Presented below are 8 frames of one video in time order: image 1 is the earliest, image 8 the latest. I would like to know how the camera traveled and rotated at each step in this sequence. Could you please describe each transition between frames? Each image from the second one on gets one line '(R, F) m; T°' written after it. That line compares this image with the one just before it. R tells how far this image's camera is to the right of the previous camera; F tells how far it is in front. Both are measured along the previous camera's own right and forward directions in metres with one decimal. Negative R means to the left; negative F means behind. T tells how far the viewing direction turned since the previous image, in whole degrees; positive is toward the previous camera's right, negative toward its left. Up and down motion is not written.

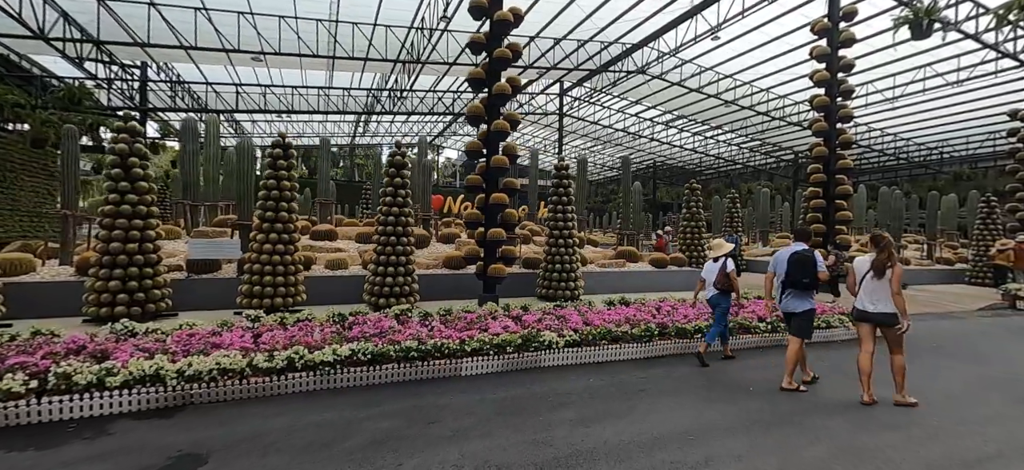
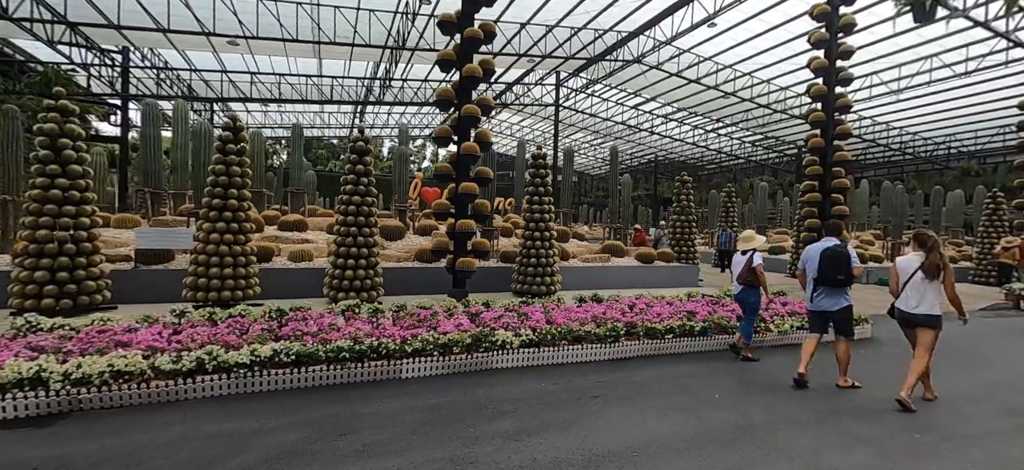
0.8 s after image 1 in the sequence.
(+0.5, +0.4) m; -1°
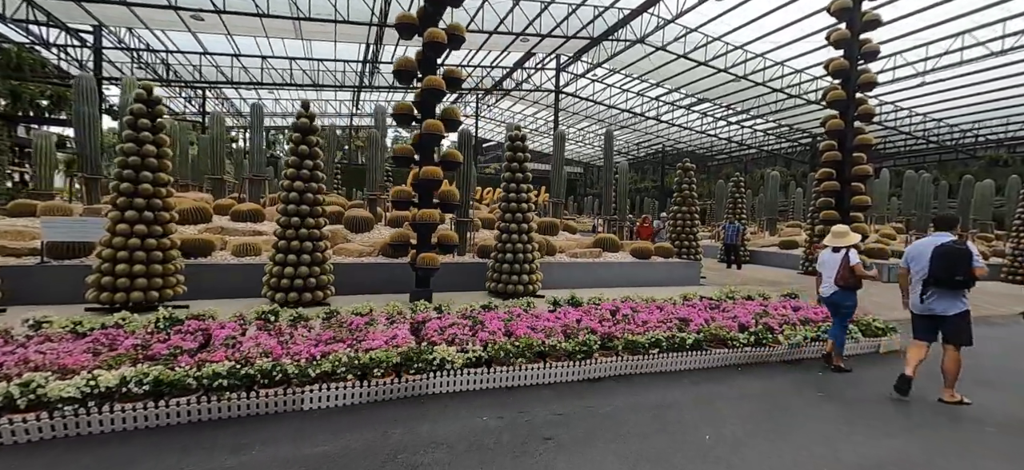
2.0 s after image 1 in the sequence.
(+0.5, +0.9) m; -1°
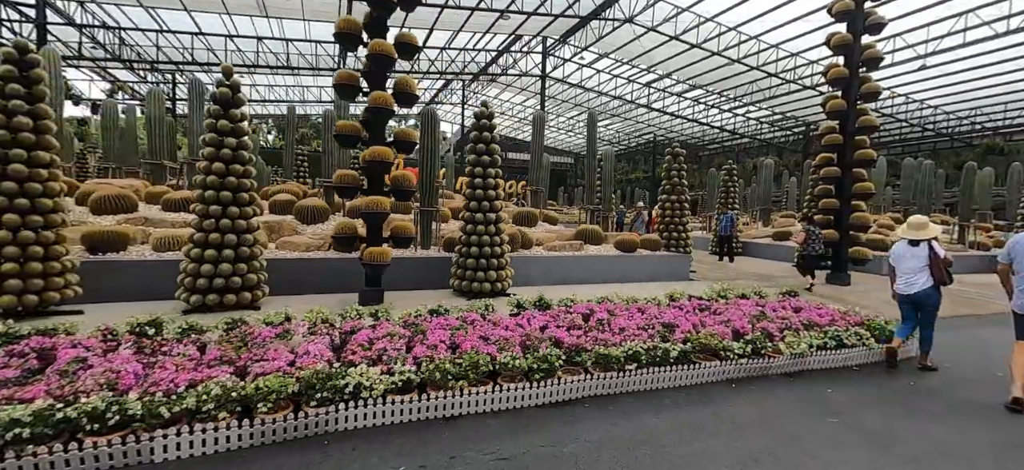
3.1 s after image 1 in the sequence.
(+0.3, +0.8) m; +1°
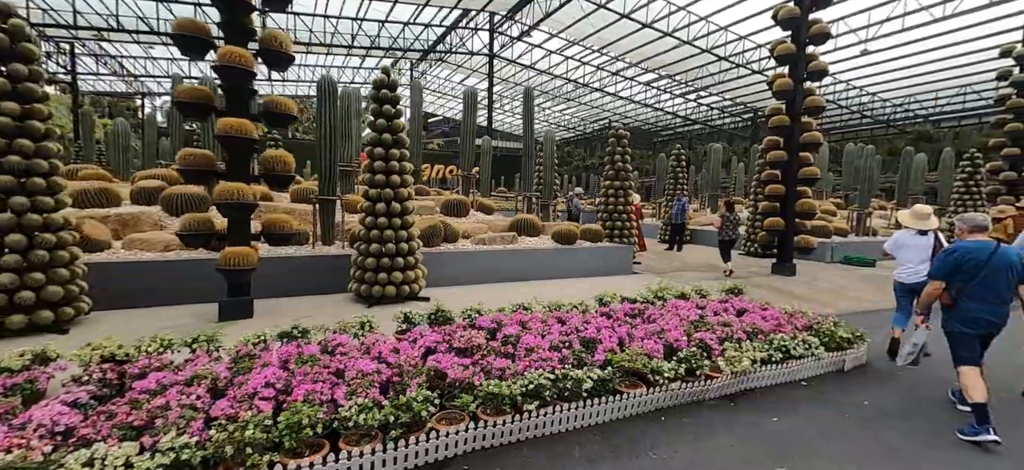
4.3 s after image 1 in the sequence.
(+0.6, +0.9) m; +5°
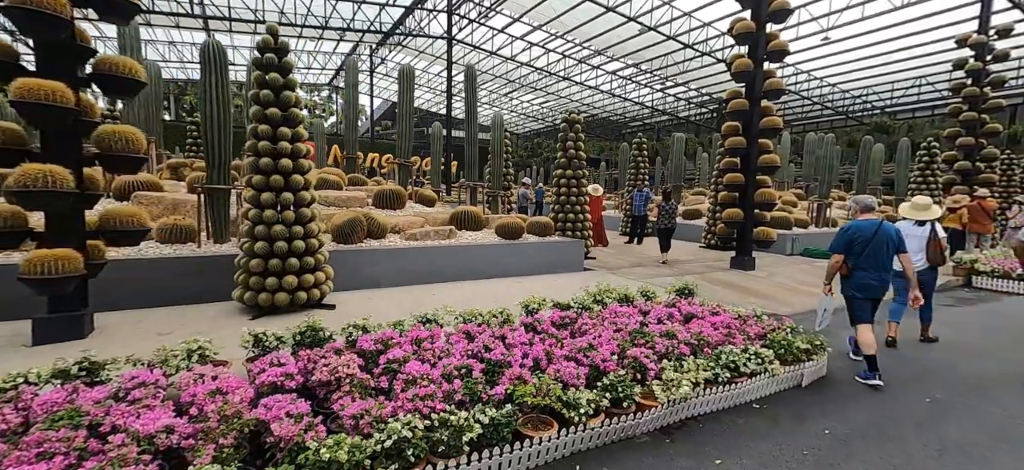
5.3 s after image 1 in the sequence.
(+0.5, +0.7) m; +3°
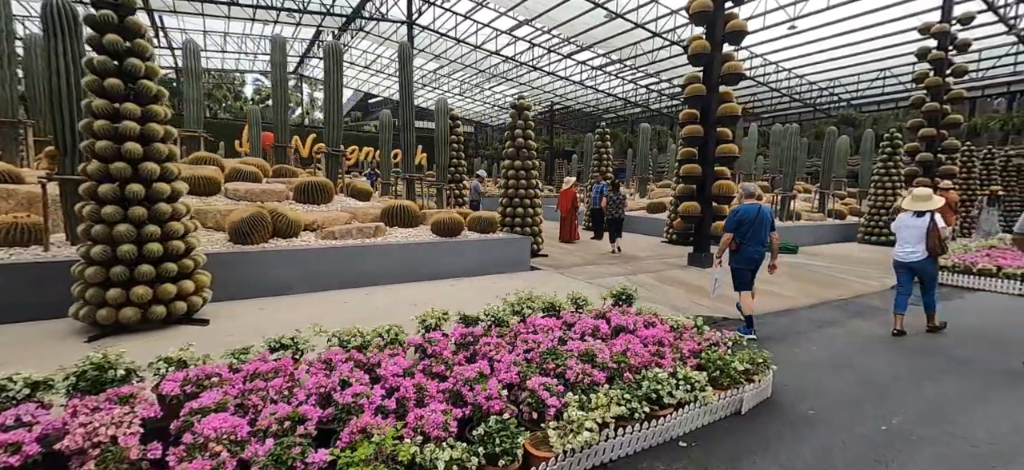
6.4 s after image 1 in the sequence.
(+0.6, +0.6) m; +3°
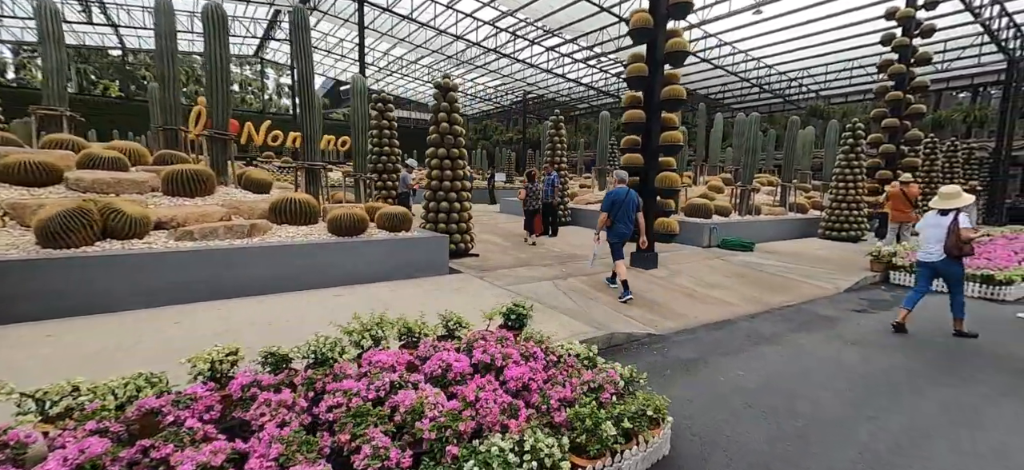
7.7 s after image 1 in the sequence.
(+0.9, +0.8) m; +2°
